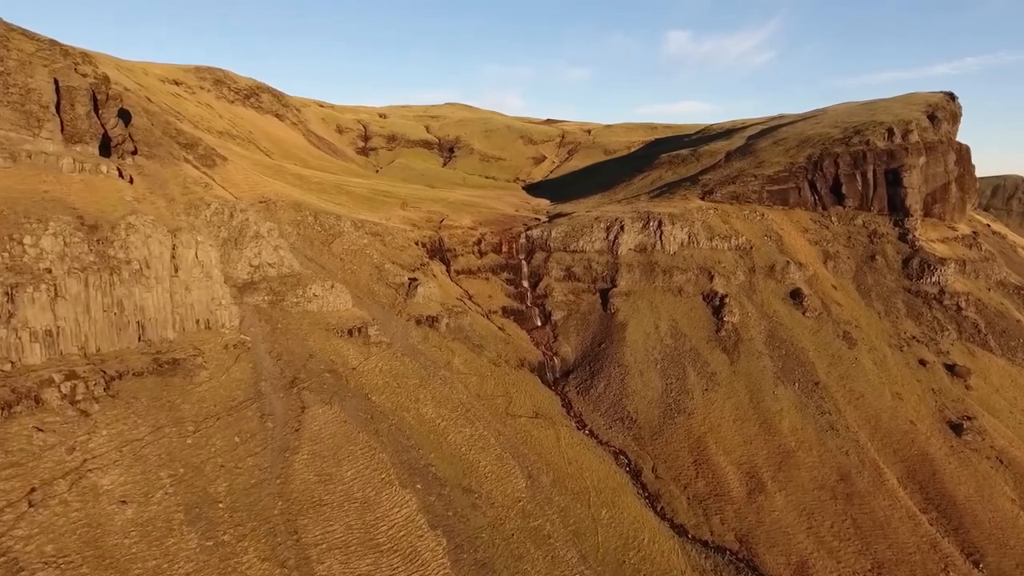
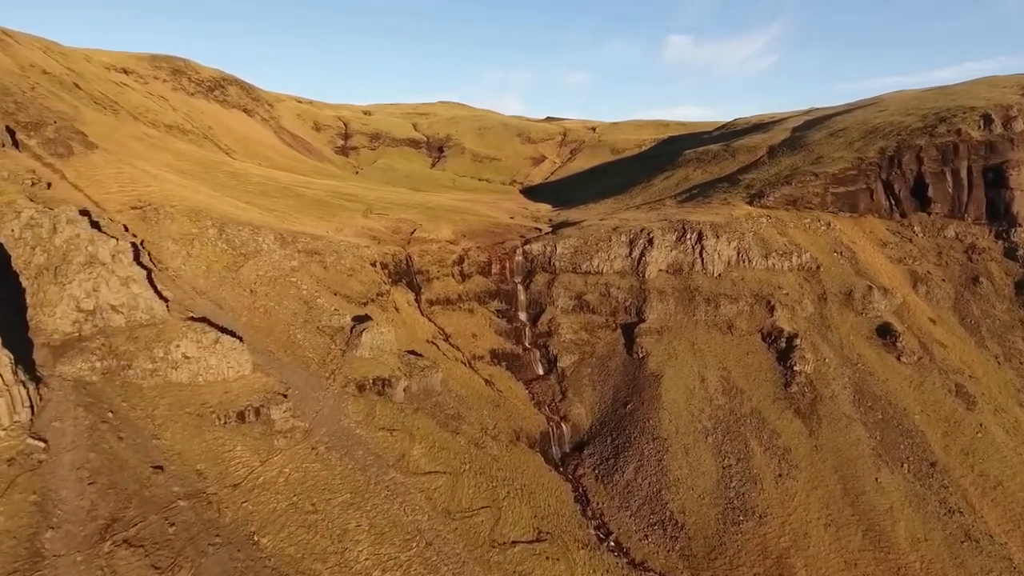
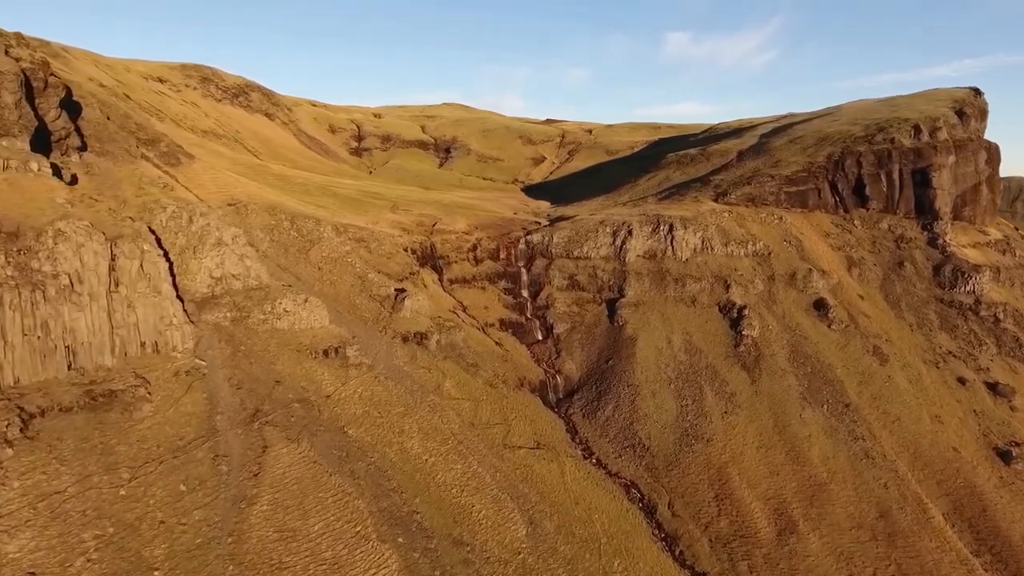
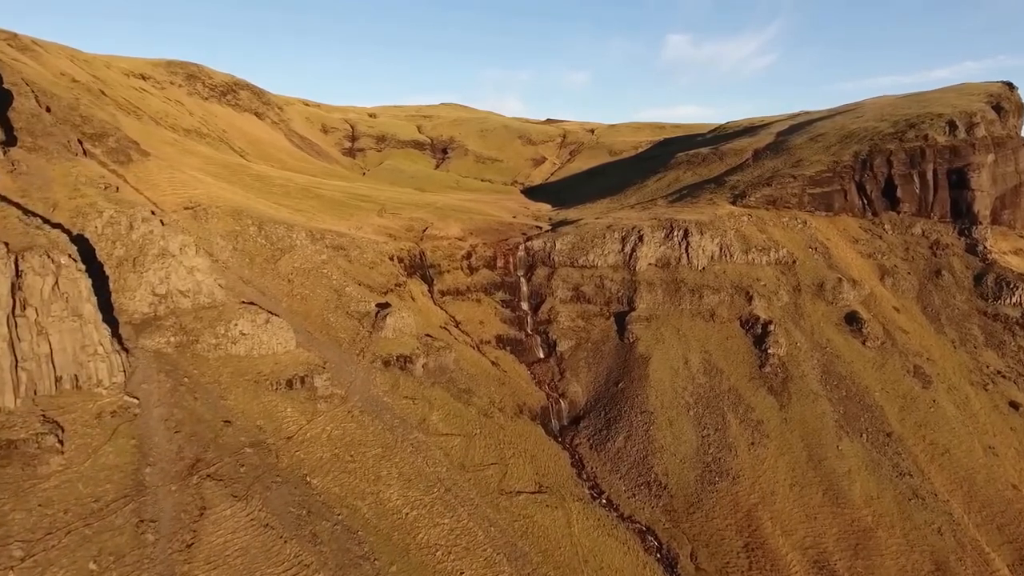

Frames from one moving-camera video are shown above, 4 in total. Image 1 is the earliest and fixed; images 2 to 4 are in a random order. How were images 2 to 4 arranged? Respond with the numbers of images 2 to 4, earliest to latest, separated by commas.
3, 4, 2
